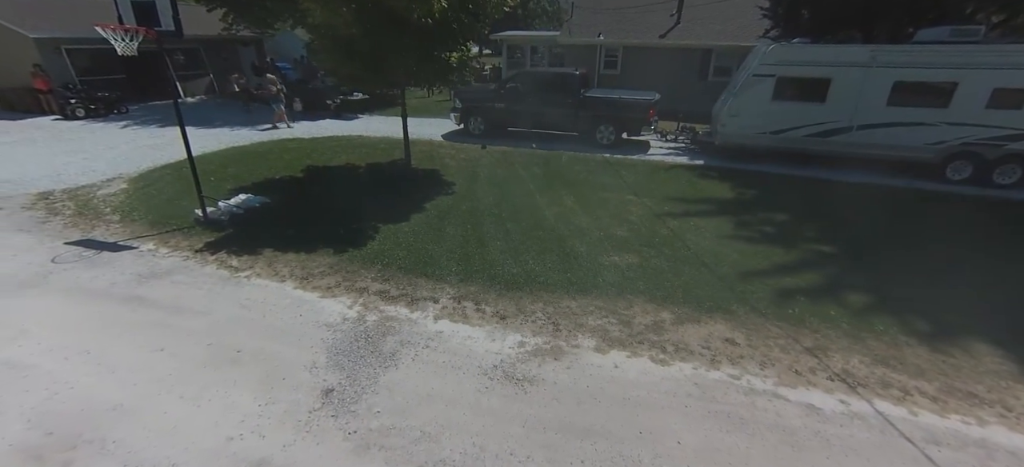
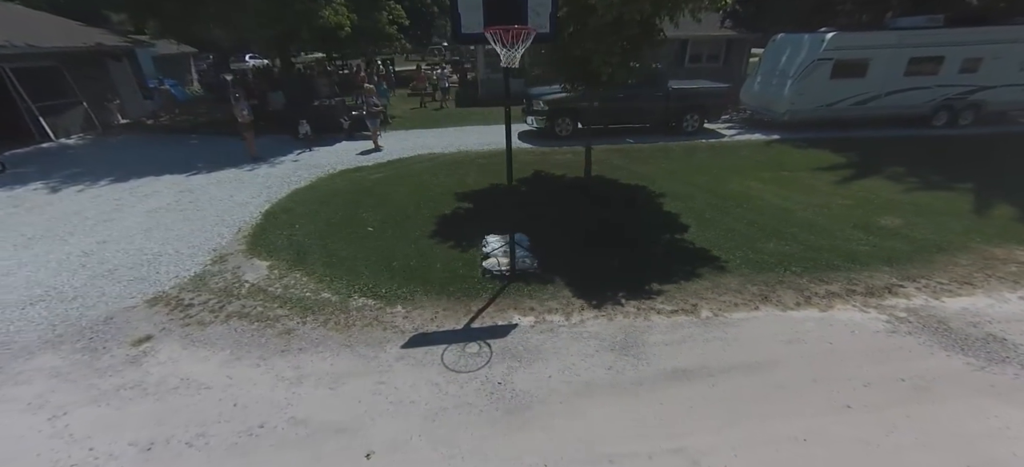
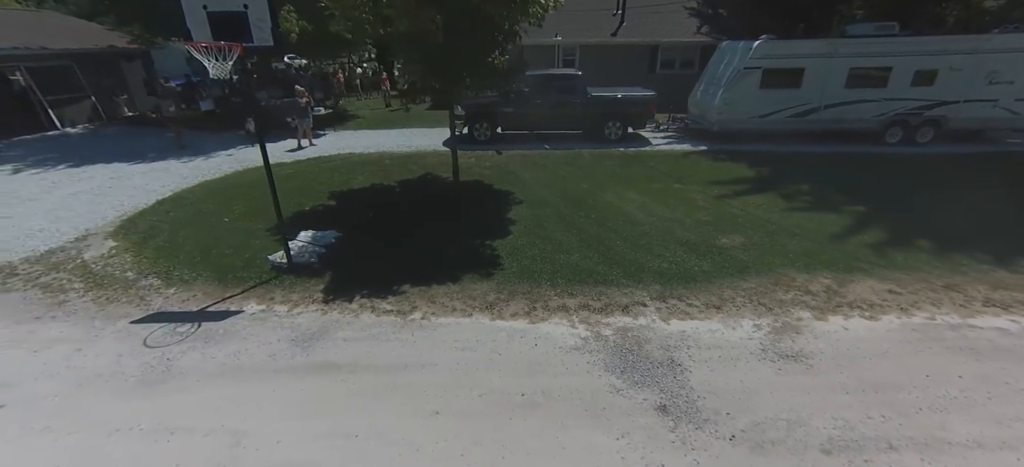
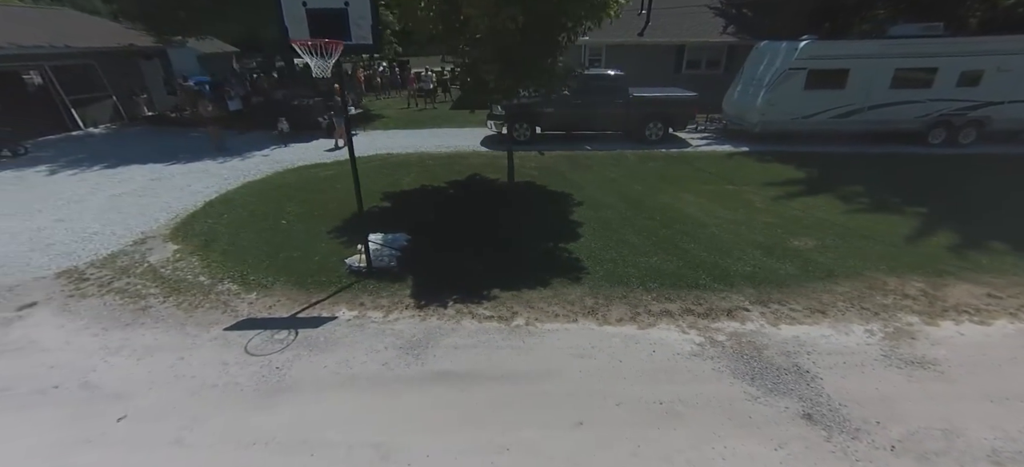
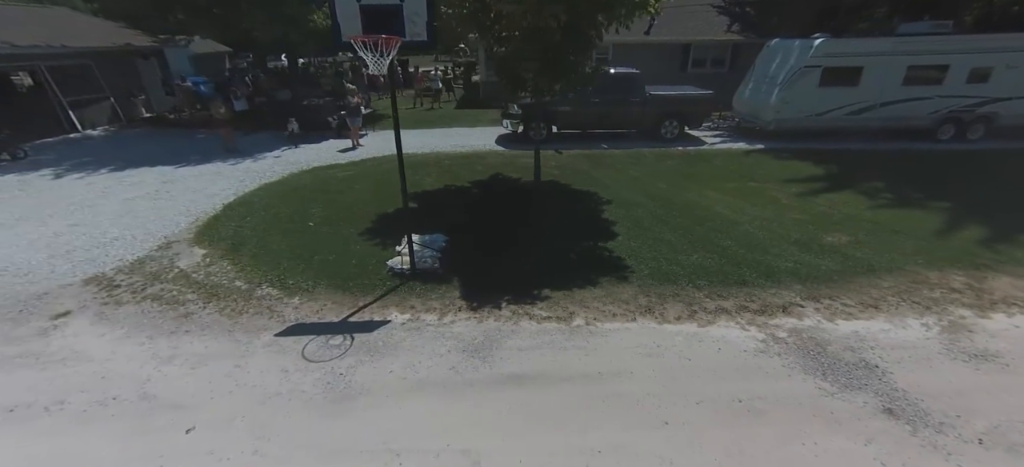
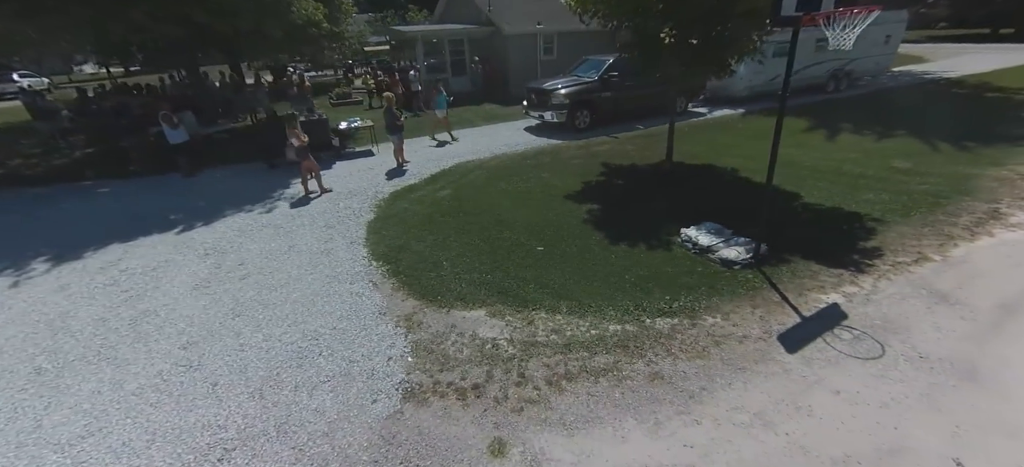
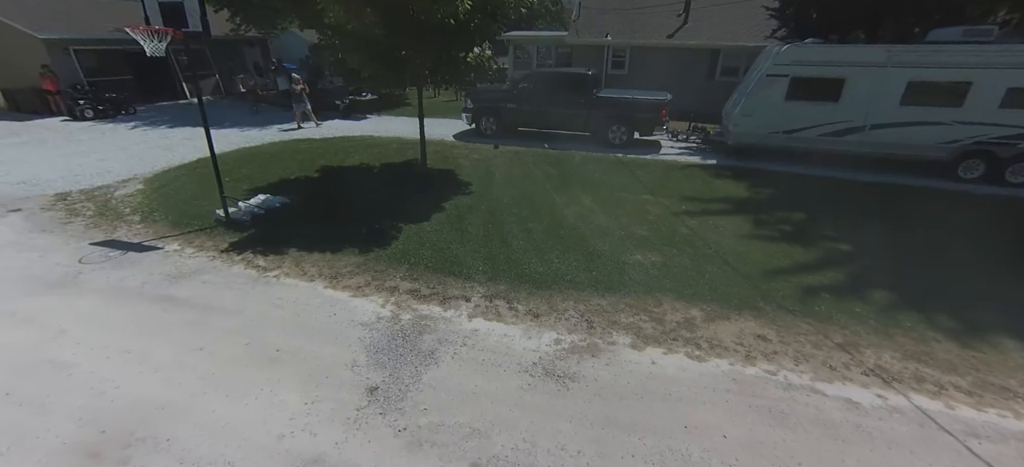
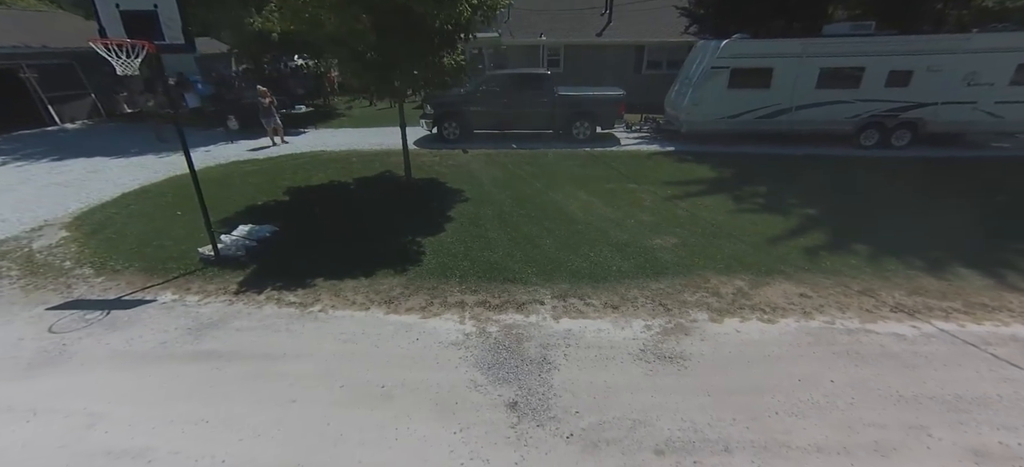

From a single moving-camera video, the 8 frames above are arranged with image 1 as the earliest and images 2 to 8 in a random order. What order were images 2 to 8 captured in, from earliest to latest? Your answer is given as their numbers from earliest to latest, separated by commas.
7, 8, 3, 4, 5, 2, 6
